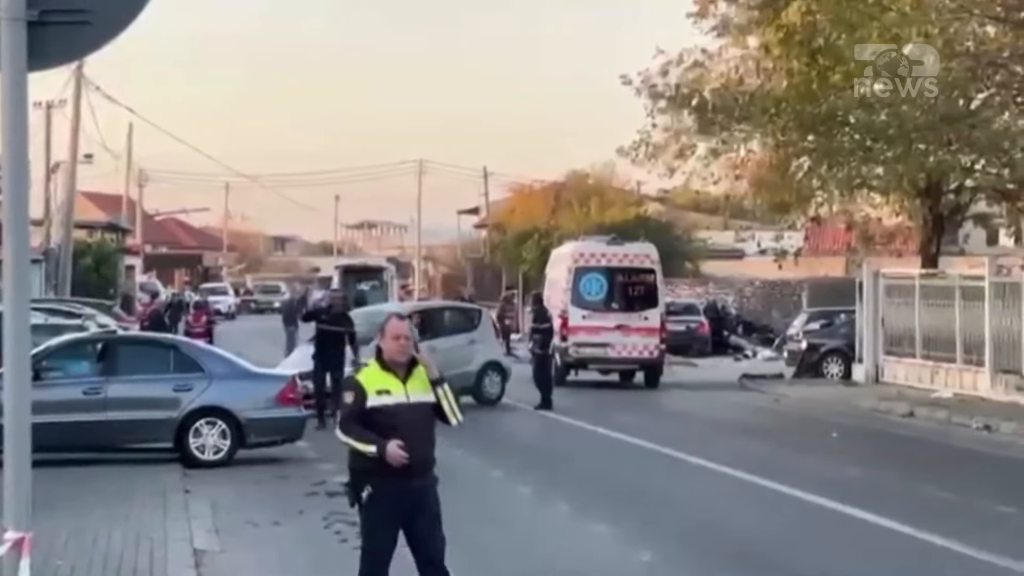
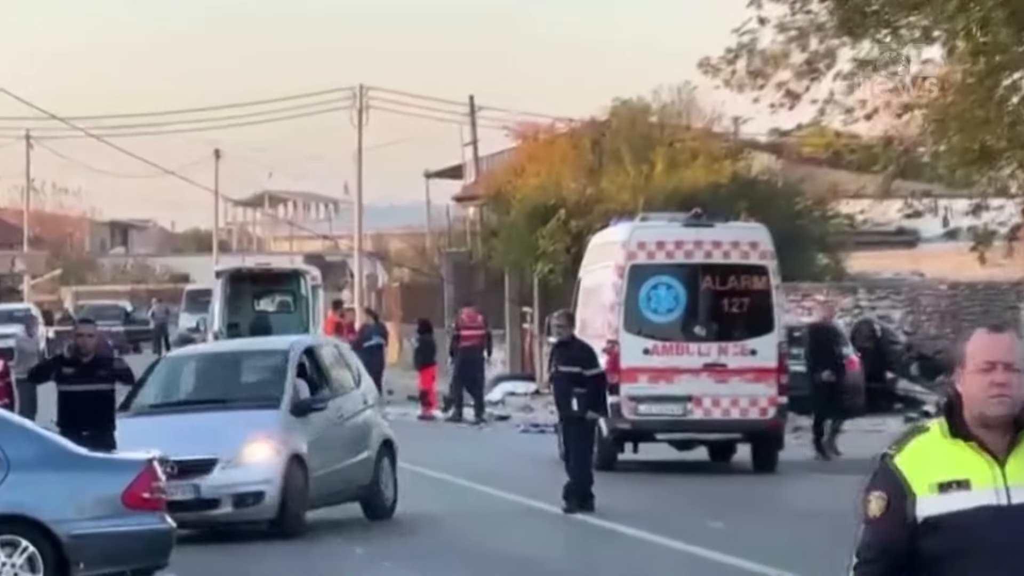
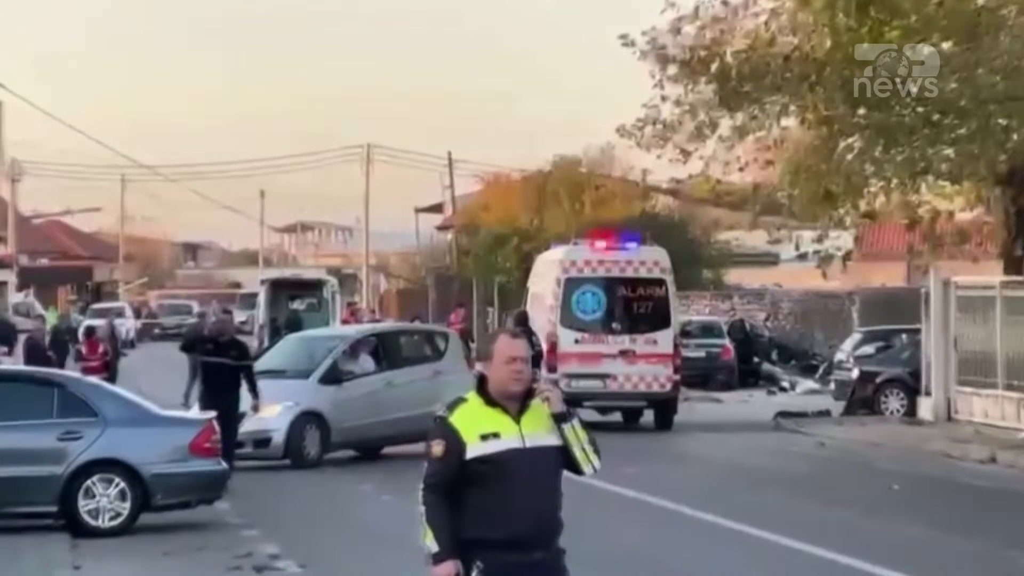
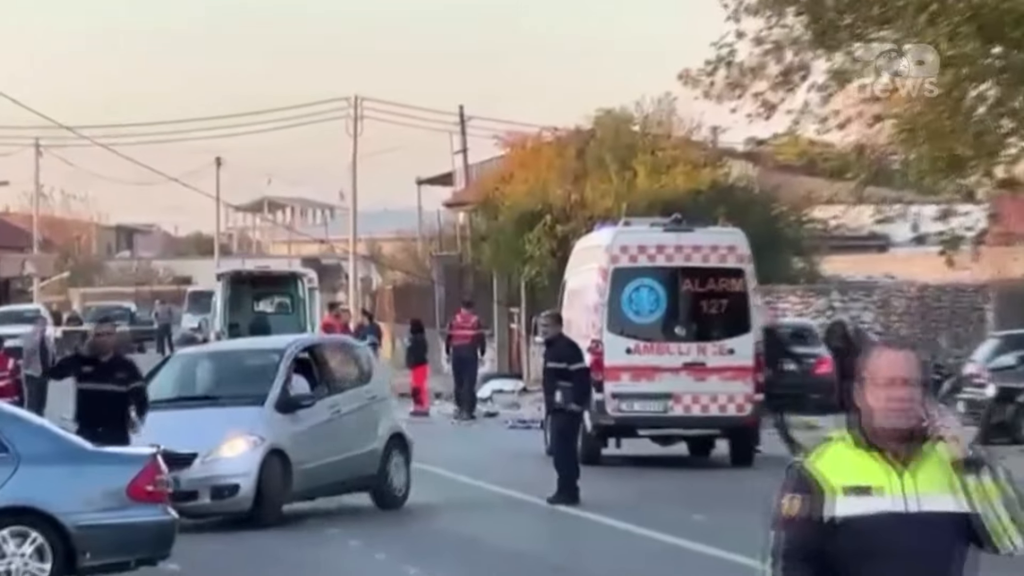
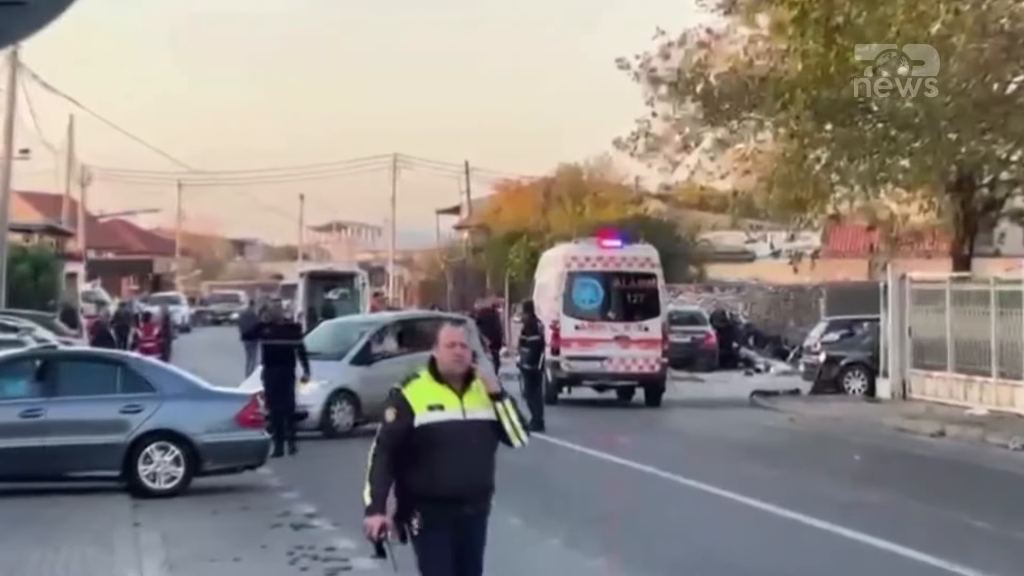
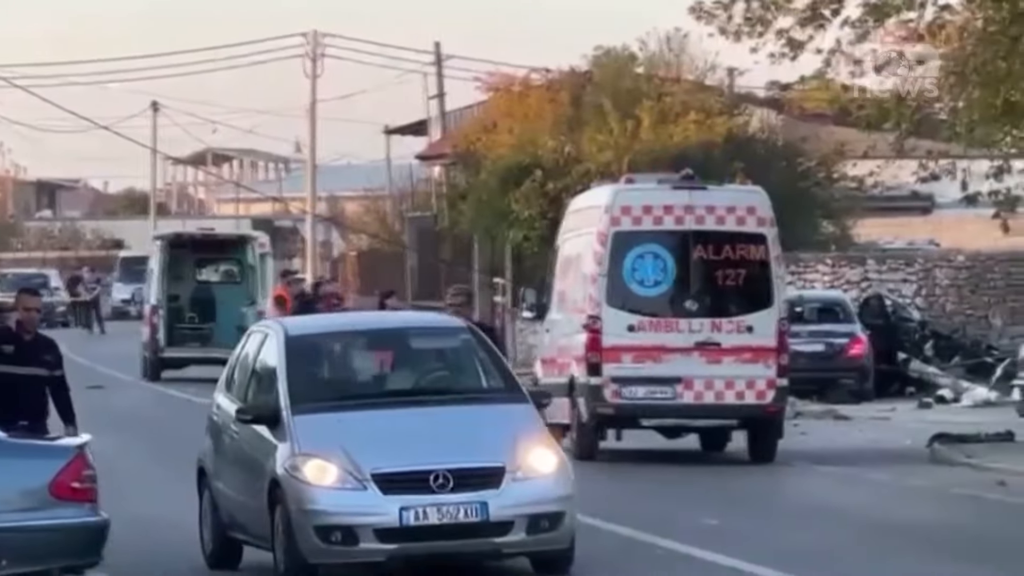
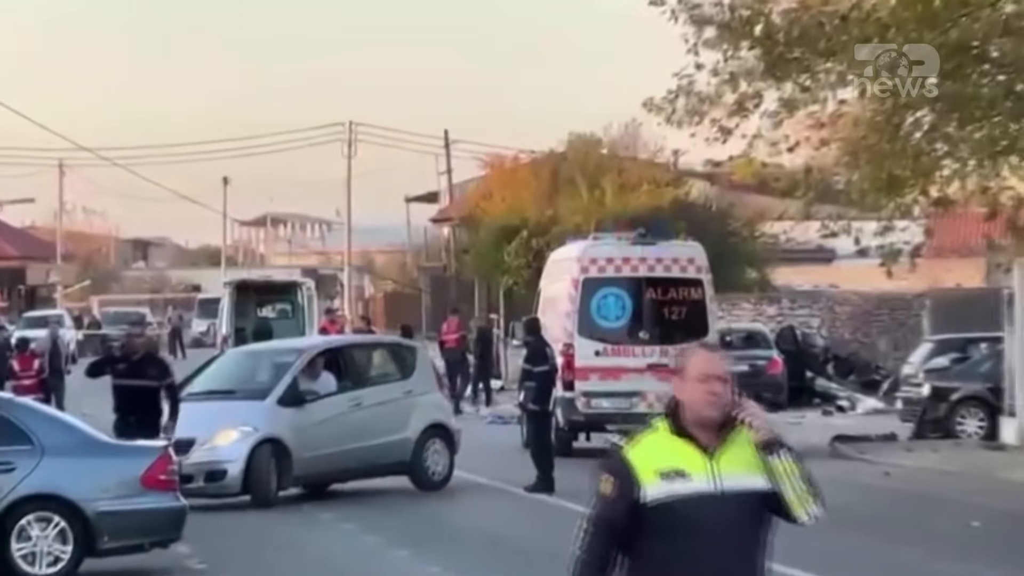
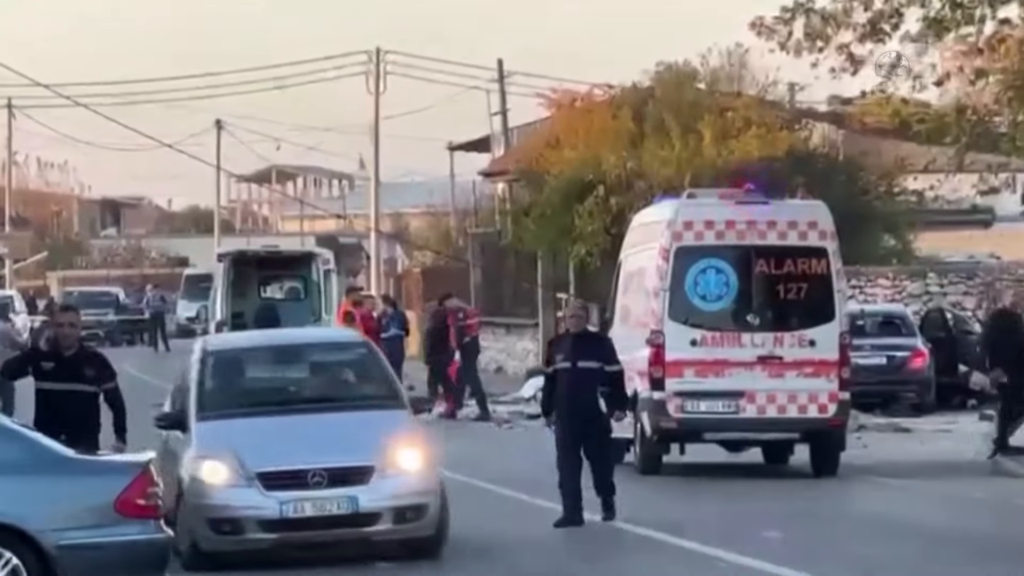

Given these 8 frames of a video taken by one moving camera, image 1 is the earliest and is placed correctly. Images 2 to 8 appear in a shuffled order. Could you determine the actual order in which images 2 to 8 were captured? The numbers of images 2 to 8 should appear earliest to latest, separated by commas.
5, 3, 7, 4, 2, 8, 6
